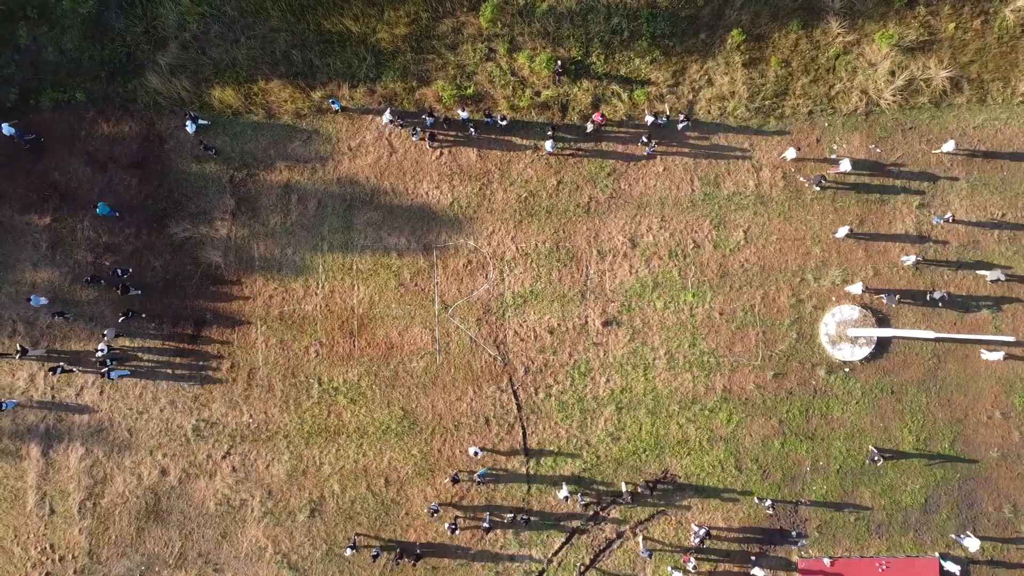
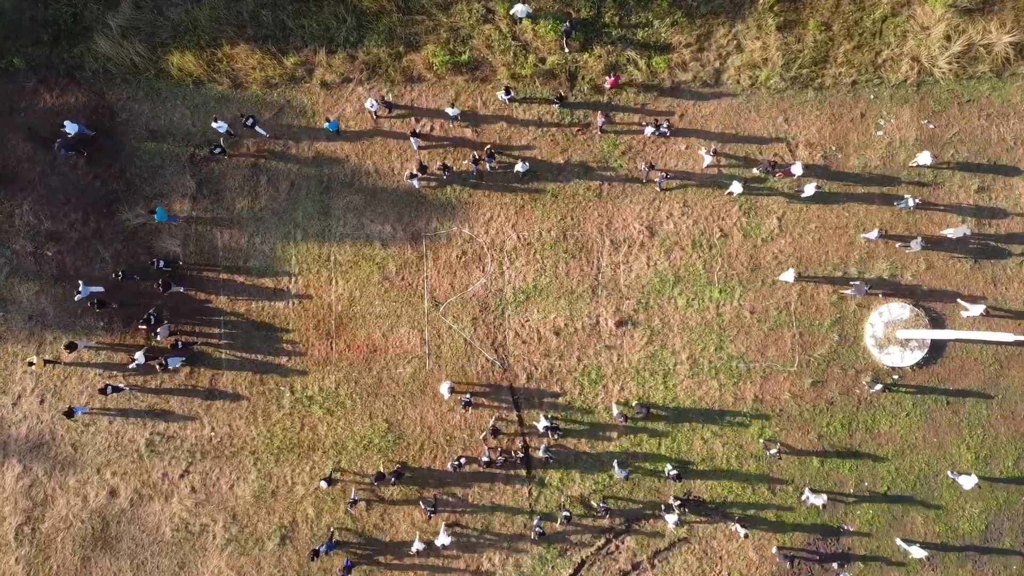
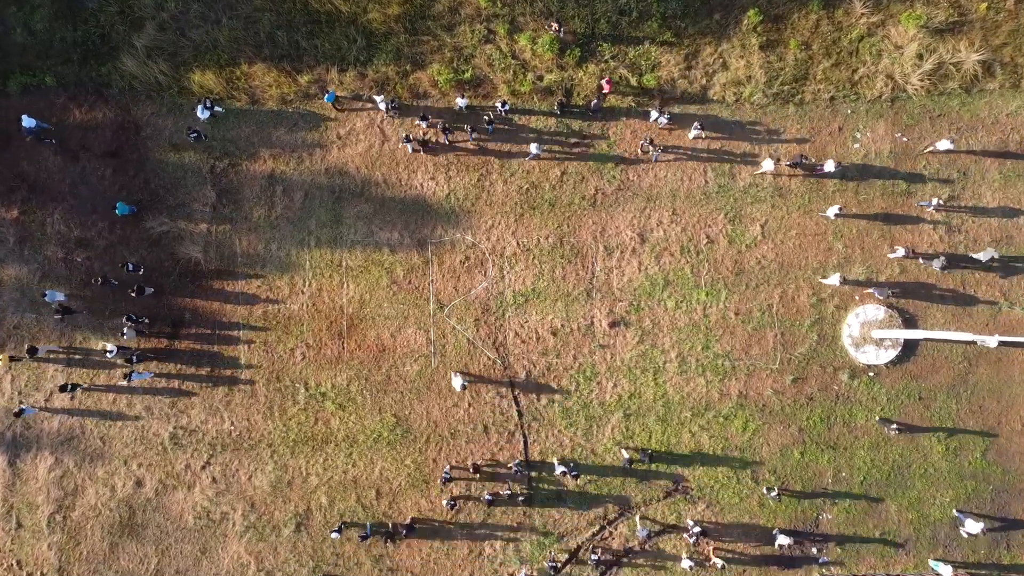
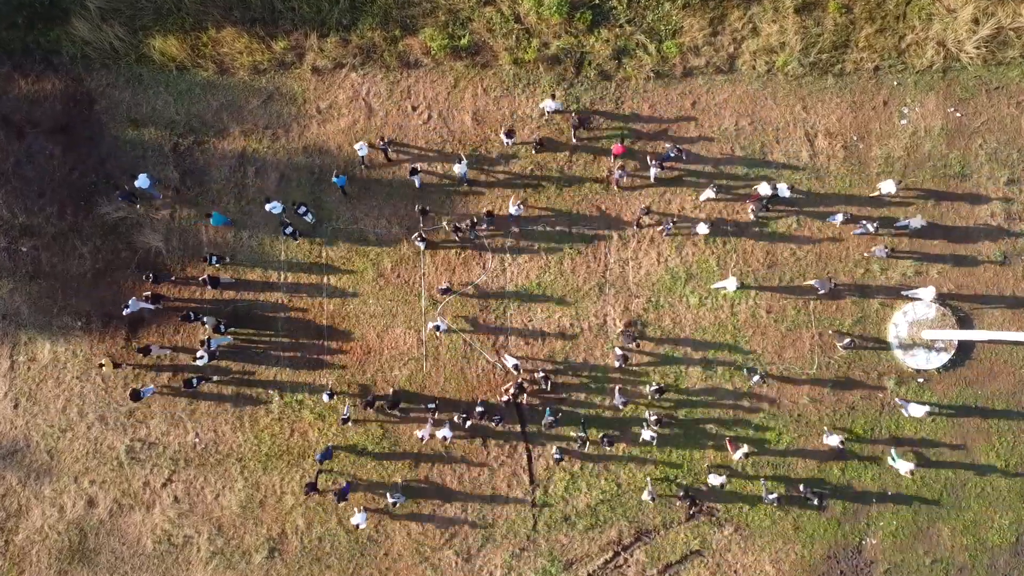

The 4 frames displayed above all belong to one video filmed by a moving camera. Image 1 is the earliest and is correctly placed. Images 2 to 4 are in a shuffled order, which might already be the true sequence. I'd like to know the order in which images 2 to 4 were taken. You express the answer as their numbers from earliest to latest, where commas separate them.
3, 2, 4
